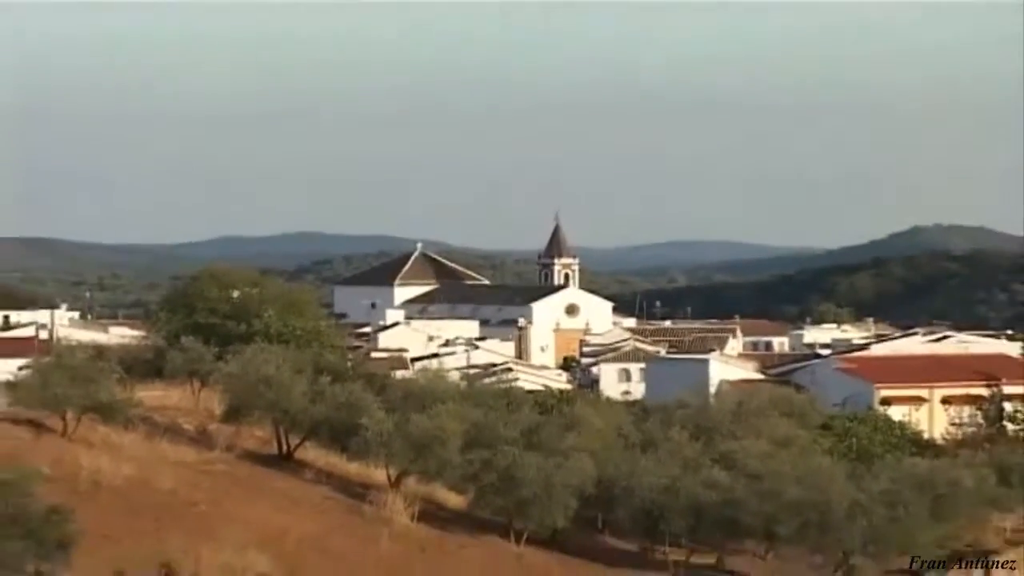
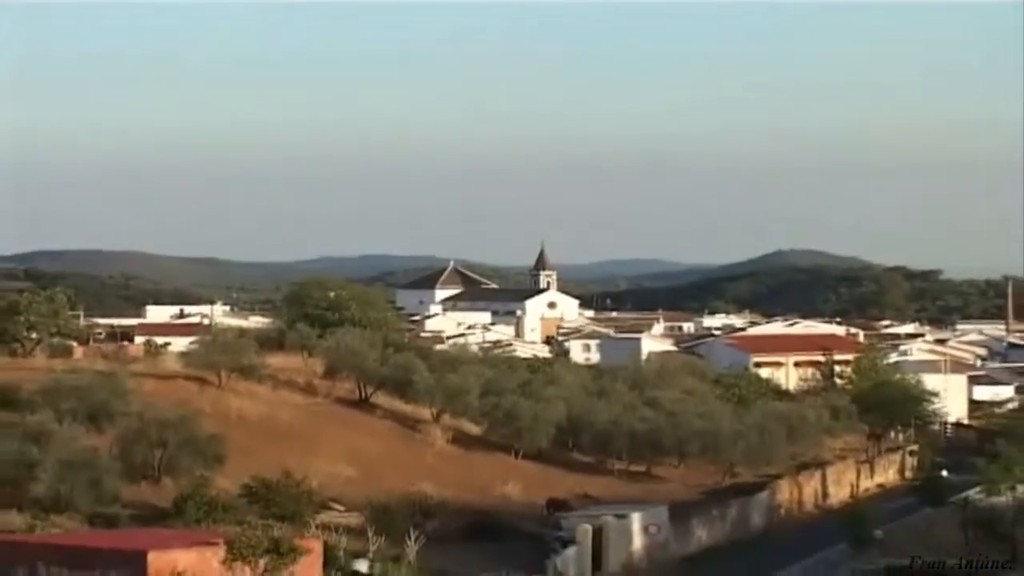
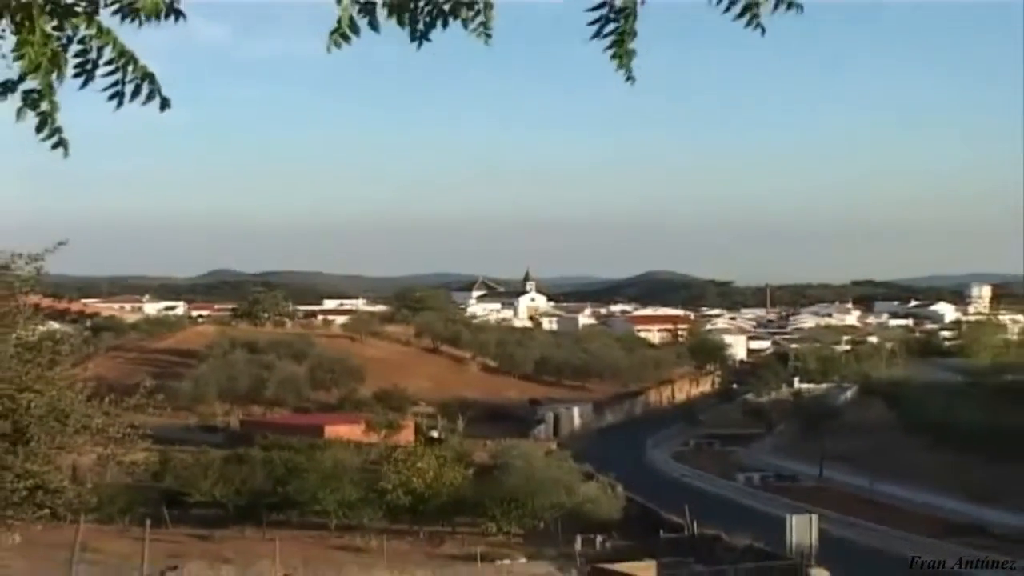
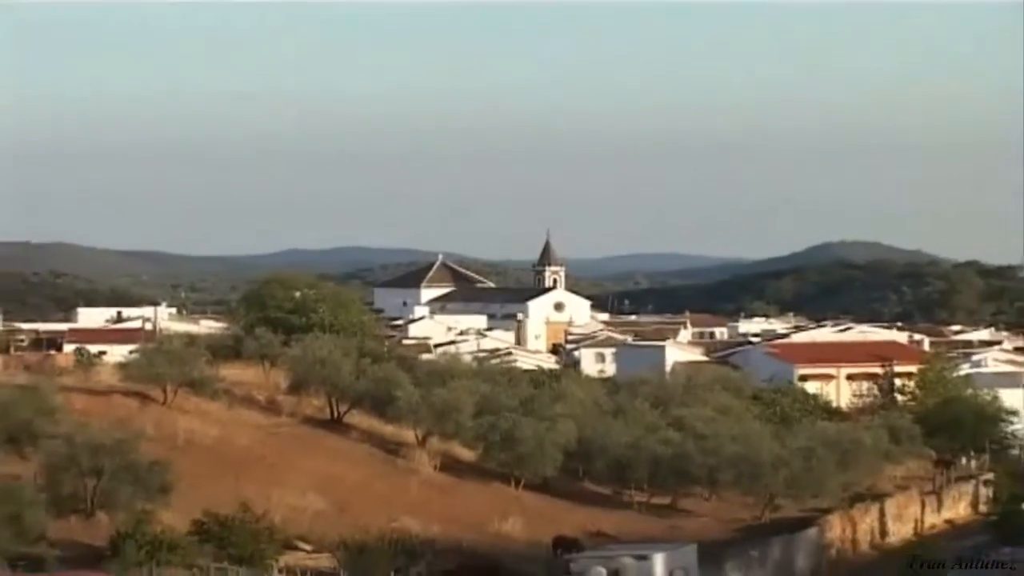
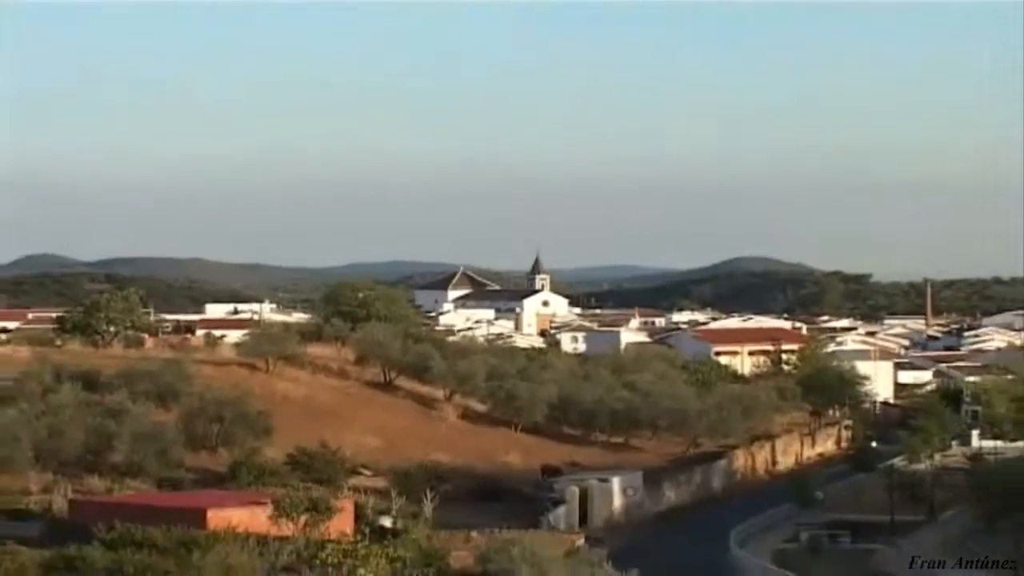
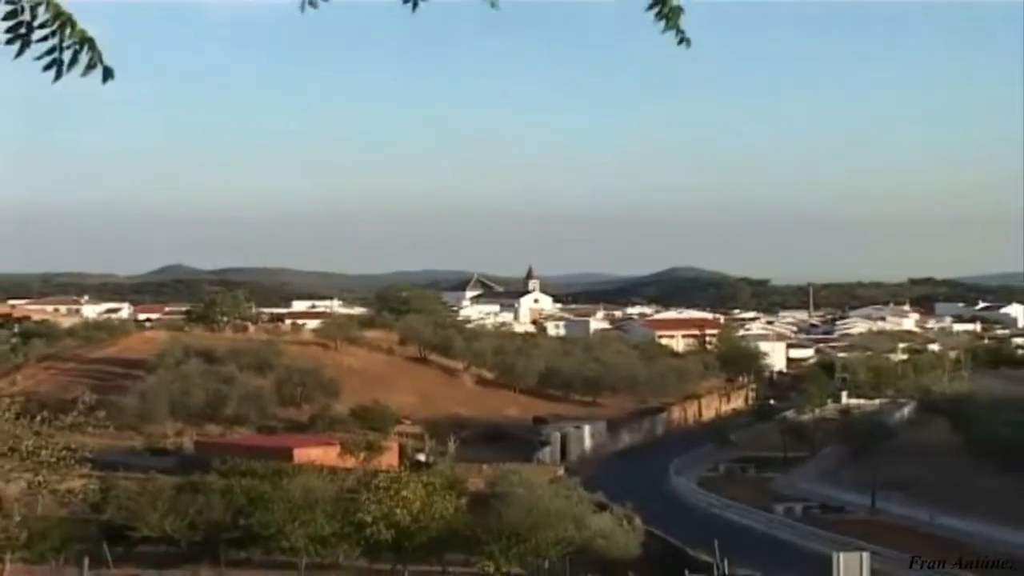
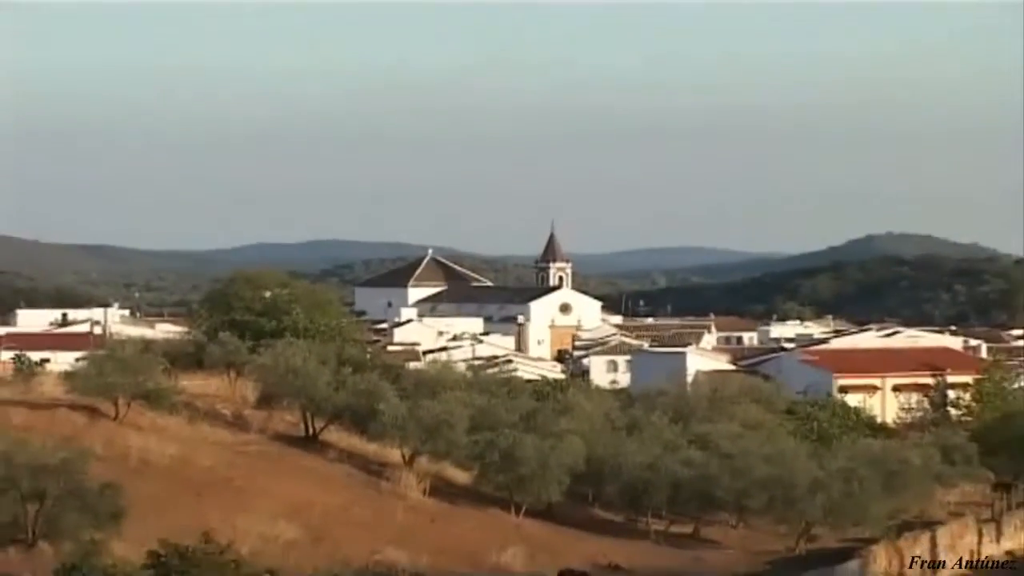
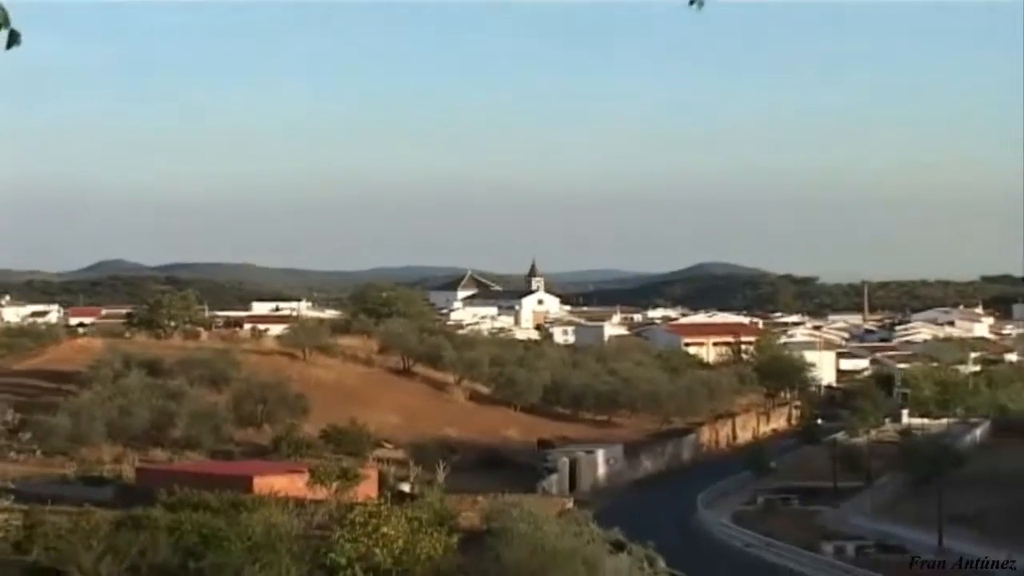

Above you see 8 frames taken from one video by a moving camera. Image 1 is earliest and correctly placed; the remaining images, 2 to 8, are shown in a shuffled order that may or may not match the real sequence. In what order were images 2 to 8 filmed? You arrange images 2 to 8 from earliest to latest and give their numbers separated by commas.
7, 4, 2, 5, 8, 6, 3
